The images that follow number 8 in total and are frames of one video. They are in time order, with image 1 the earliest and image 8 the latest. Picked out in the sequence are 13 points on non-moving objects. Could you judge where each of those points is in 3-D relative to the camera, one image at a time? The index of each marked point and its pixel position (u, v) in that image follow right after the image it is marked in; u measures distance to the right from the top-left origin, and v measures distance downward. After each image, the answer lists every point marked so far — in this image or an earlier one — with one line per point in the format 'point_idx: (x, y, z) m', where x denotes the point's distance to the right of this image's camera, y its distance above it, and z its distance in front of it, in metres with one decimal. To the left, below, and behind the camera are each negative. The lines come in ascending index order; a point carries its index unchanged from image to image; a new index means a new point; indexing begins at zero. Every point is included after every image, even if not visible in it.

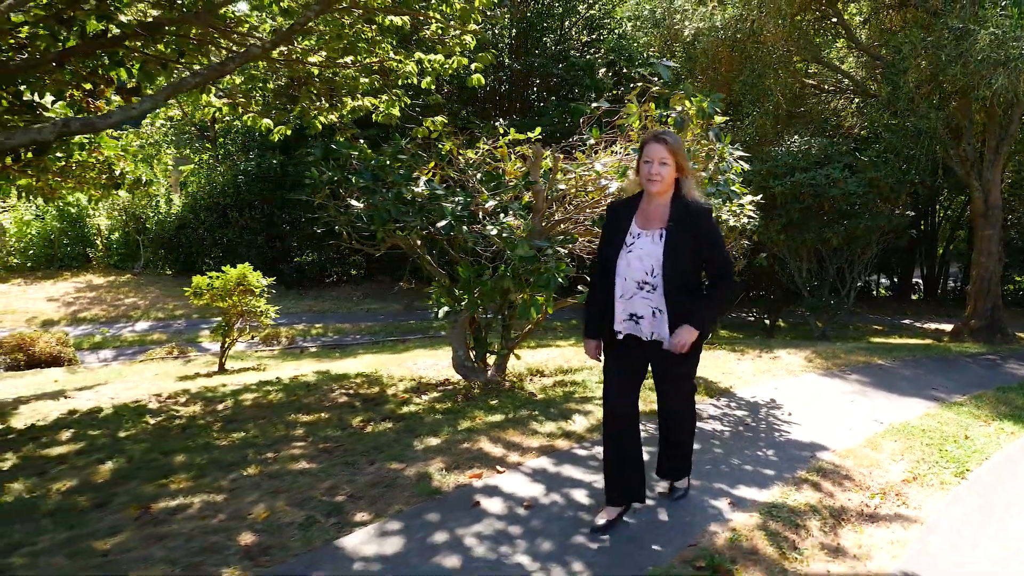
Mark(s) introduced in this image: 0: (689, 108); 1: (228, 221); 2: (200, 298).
0: (+1.2, +1.2, +5.4) m
1: (-5.3, +1.3, +15.7) m
2: (-3.1, -0.1, +8.5) m
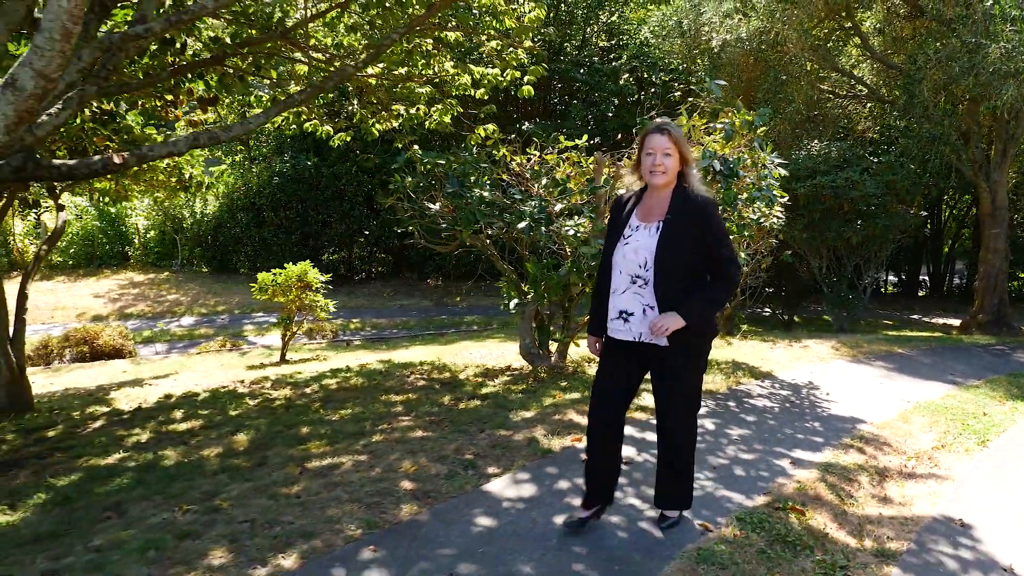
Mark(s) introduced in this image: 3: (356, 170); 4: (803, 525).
0: (+1.6, +1.2, +6.0) m
1: (-4.9, +1.3, +16.3) m
2: (-2.7, -0.1, +9.1) m
3: (-2.9, +2.2, +15.5) m
4: (+1.2, -0.9, +3.3) m
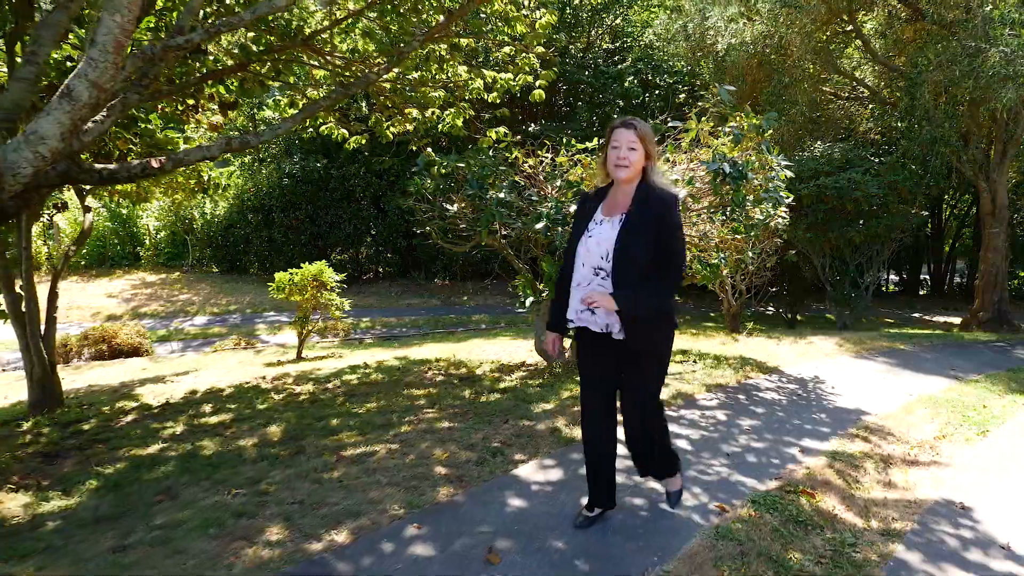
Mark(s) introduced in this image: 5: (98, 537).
0: (+1.8, +1.2, +6.3) m
1: (-4.7, +1.3, +16.5) m
2: (-2.6, 0.0, +9.3) m
3: (-2.8, +2.2, +15.8) m
4: (+1.3, -0.9, +3.5) m
5: (-1.5, -0.9, +3.1) m
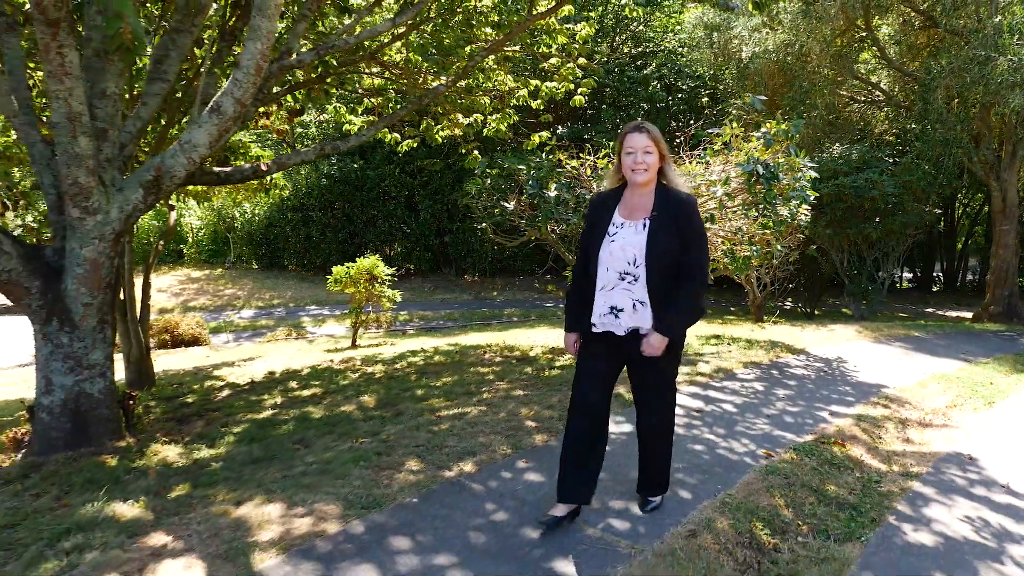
0: (+2.2, +1.3, +6.9) m
1: (-4.2, +1.4, +17.3) m
2: (-2.1, 0.0, +10.1) m
3: (-2.2, +2.3, +16.5) m
4: (+1.7, -0.8, +4.2) m
5: (-1.1, -0.8, +3.8) m
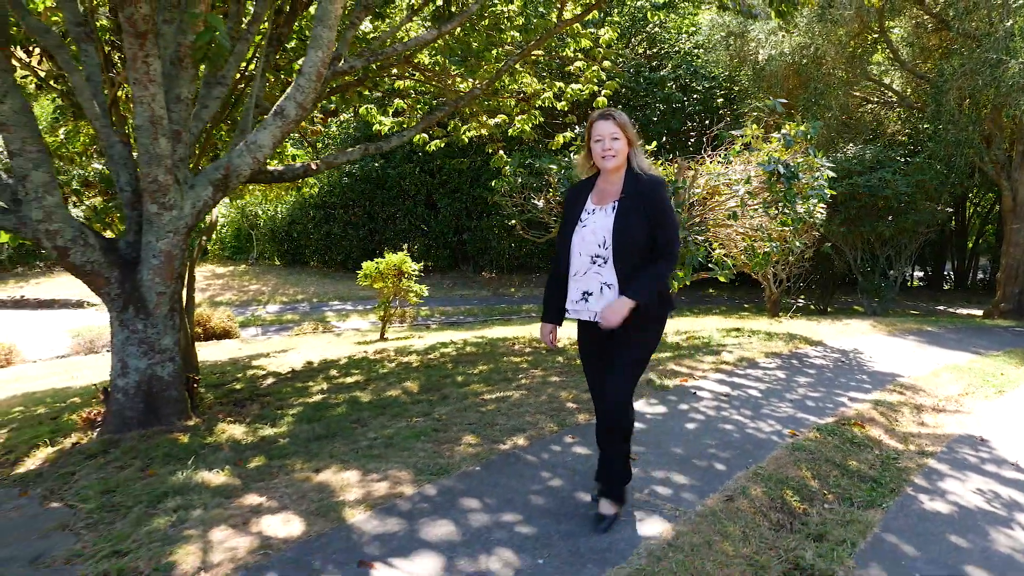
0: (+2.5, +1.4, +7.2) m
1: (-3.8, +1.5, +17.6) m
2: (-1.8, +0.1, +10.4) m
3: (-1.9, +2.4, +16.8) m
4: (+1.9, -0.8, +4.5) m
5: (-0.9, -0.8, +4.1) m
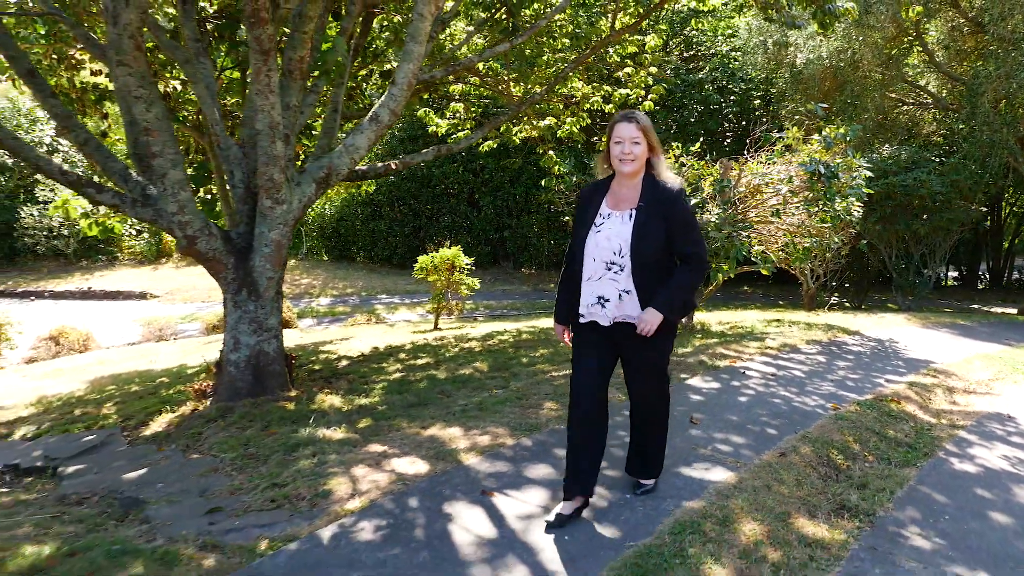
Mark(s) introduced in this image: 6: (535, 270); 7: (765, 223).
0: (+3.0, +1.4, +7.7) m
1: (-2.9, +1.6, +18.3) m
2: (-1.2, +0.2, +11.0) m
3: (-1.0, +2.5, +17.4) m
4: (+2.3, -0.7, +5.0) m
5: (-0.5, -0.7, +4.7) m
6: (+0.5, +0.4, +18.2) m
7: (+2.4, +0.6, +8.0) m
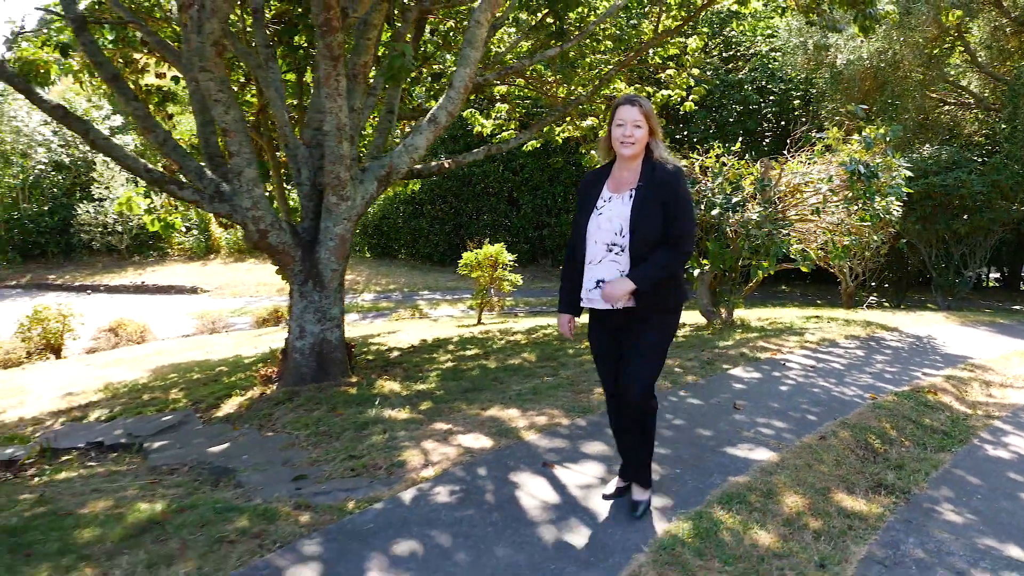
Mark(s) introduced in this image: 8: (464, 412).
0: (+3.4, +1.4, +7.9) m
1: (-2.1, +1.7, +18.7) m
2: (-0.6, +0.3, +11.3) m
3: (-0.2, +2.5, +17.8) m
4: (+2.7, -0.7, +5.2) m
5: (-0.2, -0.6, +5.0) m
6: (+1.4, +0.4, +18.5) m
7: (+2.9, +0.7, +8.1) m
8: (-0.3, -0.7, +4.5) m
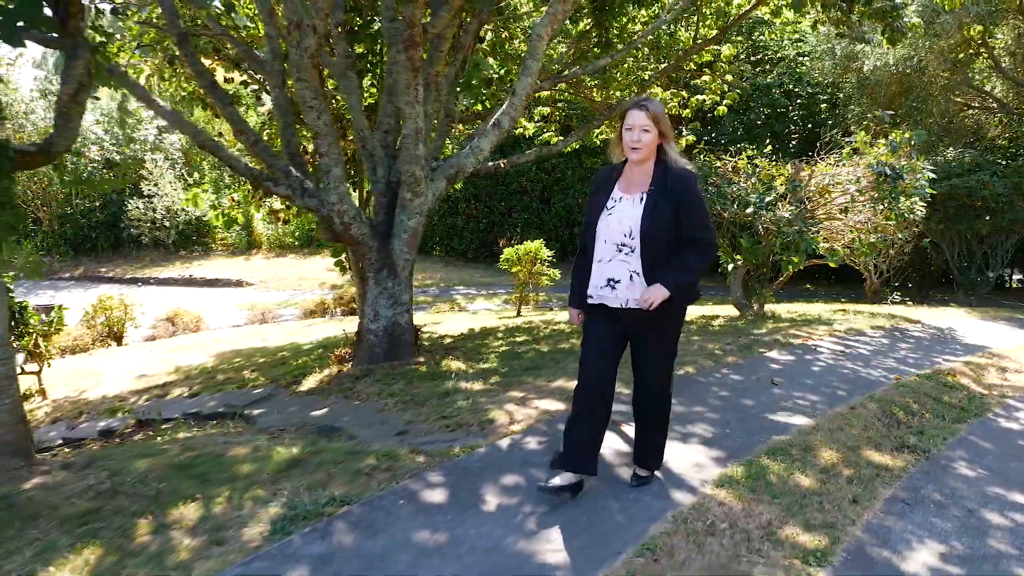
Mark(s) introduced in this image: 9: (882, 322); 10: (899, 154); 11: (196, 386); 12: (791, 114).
0: (+3.9, +1.5, +8.4) m
1: (-1.3, +1.8, +19.3) m
2: (-0.1, +0.3, +11.9) m
3: (+0.5, +2.6, +18.3) m
4: (+3.1, -0.6, +5.7) m
5: (+0.2, -0.6, +5.6) m
6: (+2.1, +0.5, +19.0) m
7: (+3.3, +0.7, +8.7) m
8: (+0.1, -0.6, +5.1) m
9: (+3.6, -0.3, +8.1) m
10: (+4.0, +1.4, +8.6) m
11: (-3.1, -0.9, +8.0) m
12: (+5.6, +3.5, +16.6) m
